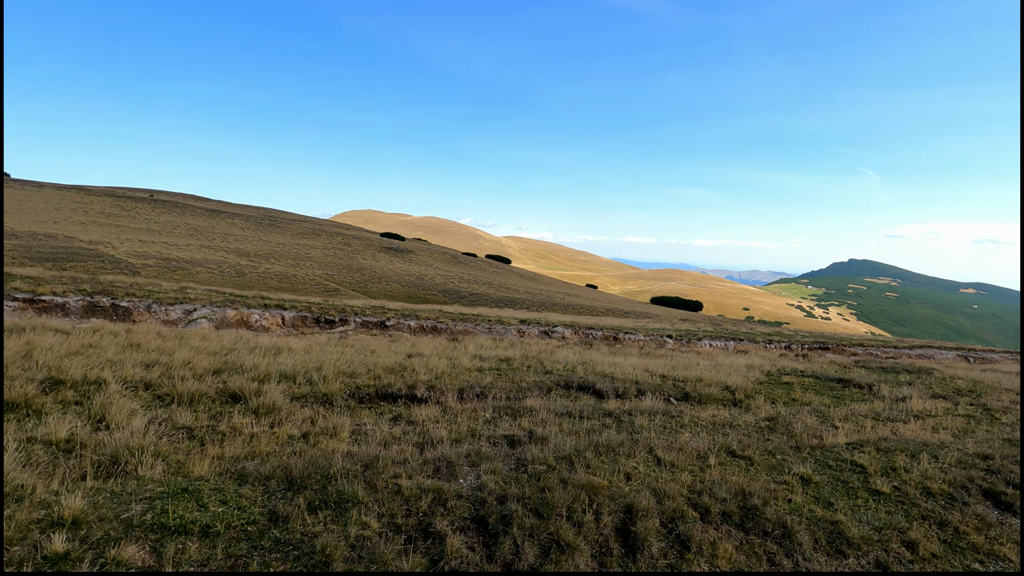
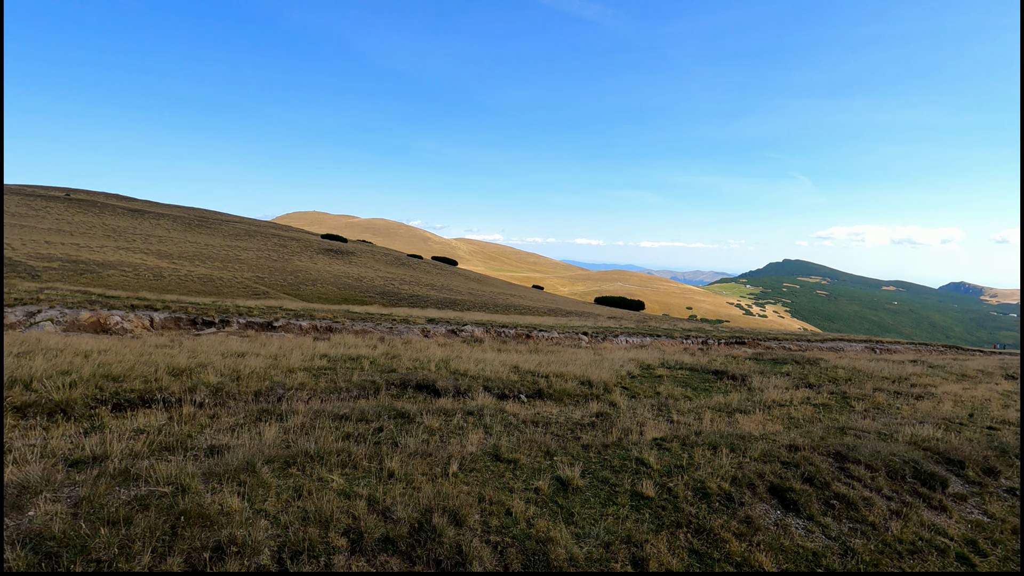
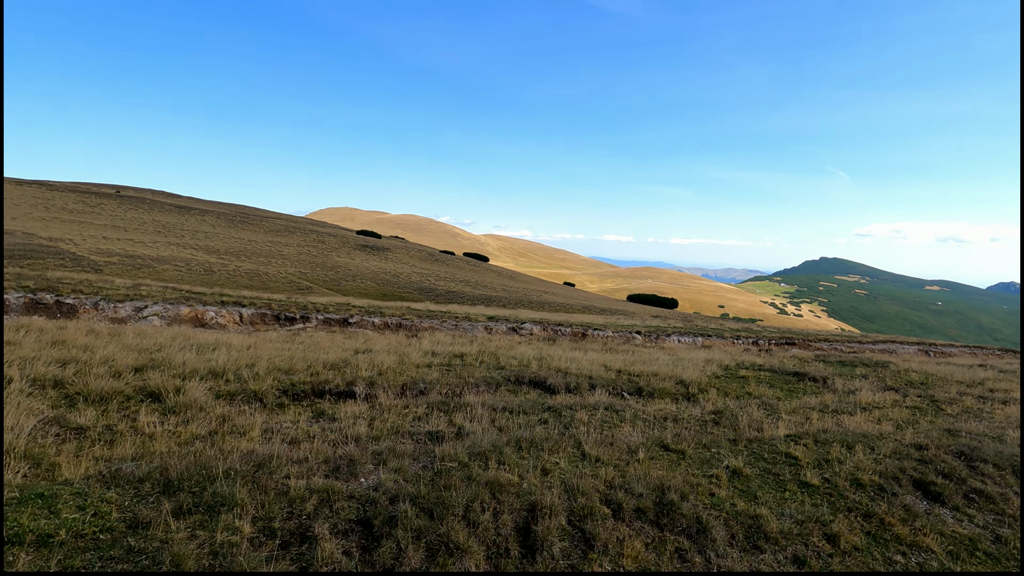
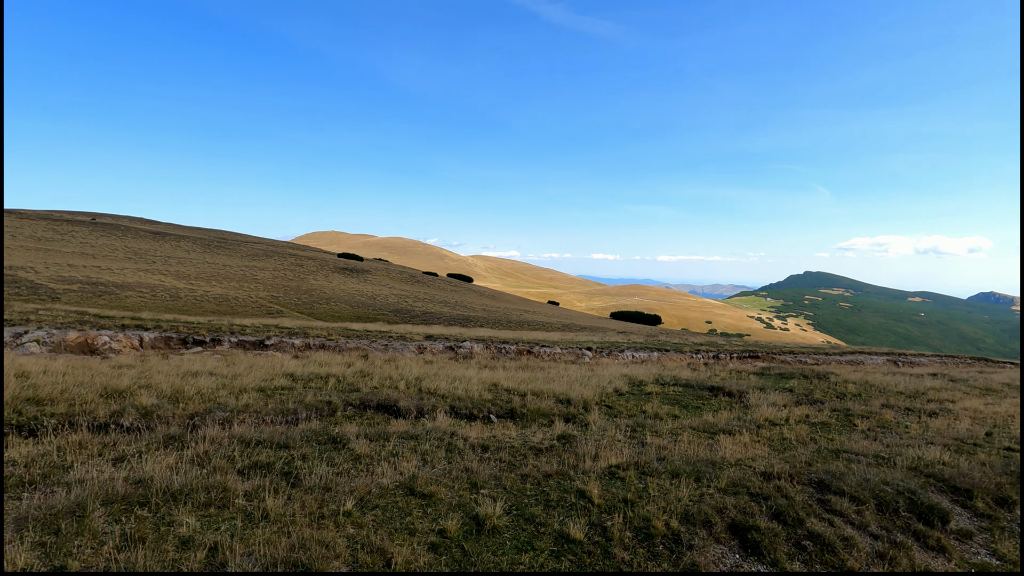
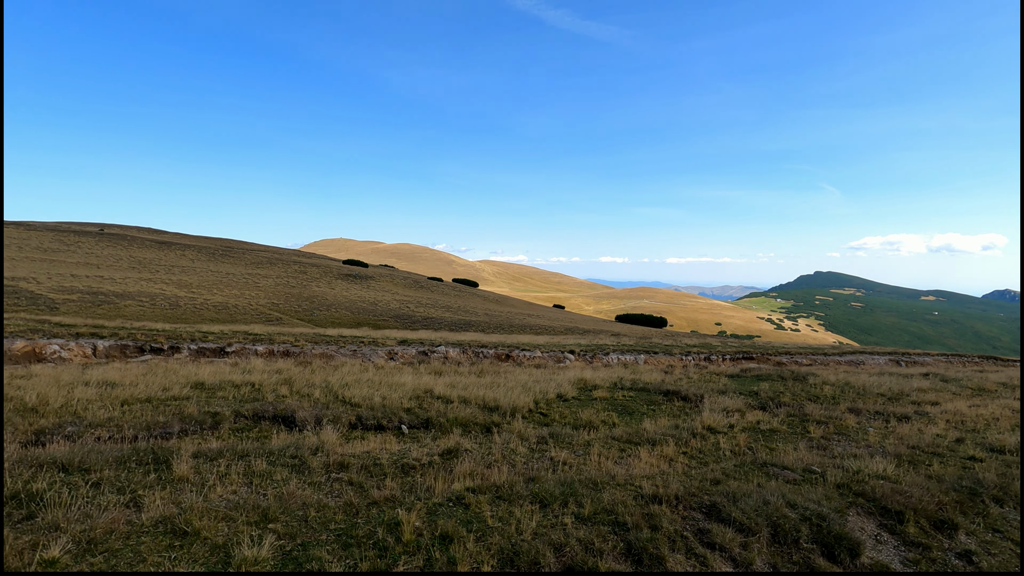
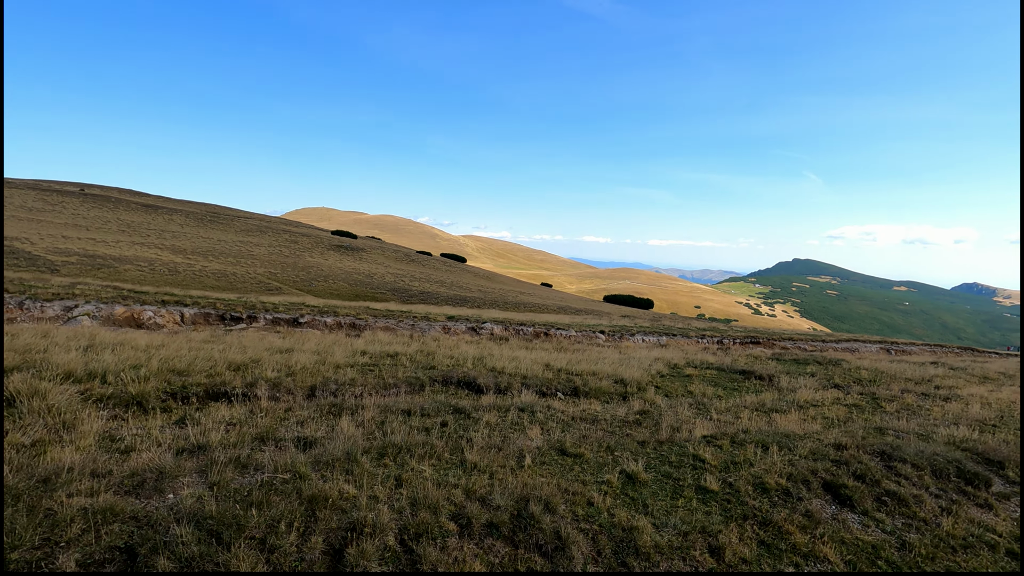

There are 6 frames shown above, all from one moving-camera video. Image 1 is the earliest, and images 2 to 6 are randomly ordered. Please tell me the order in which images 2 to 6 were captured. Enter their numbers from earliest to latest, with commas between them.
3, 6, 2, 4, 5
